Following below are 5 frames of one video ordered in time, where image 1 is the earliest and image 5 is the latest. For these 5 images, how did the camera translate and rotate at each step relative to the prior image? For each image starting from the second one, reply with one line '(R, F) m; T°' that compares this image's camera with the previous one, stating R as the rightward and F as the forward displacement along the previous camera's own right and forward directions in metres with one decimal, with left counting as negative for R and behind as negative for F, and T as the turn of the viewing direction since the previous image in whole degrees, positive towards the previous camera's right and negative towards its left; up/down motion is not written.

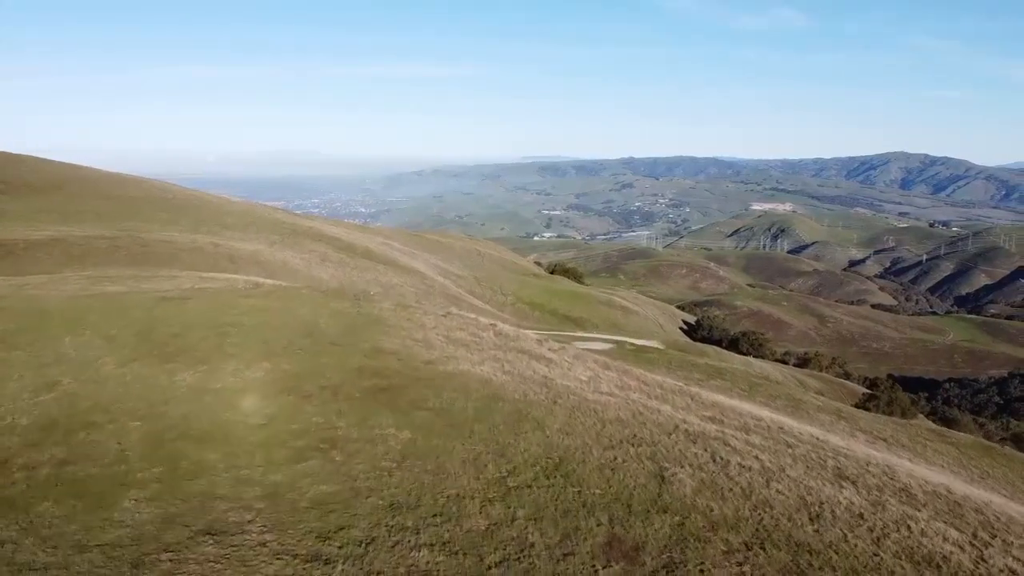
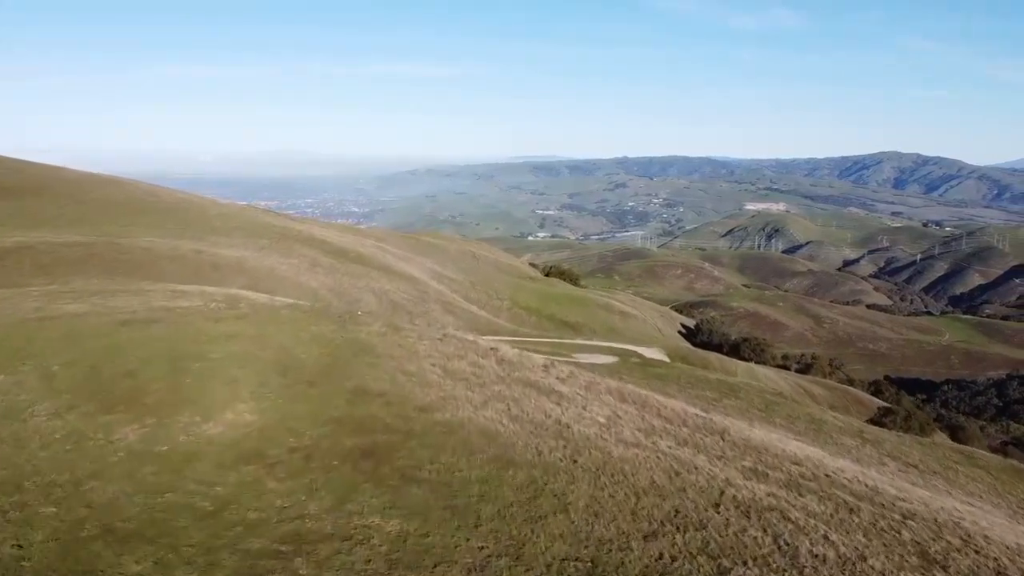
(-0.2, +2.5) m; 0°
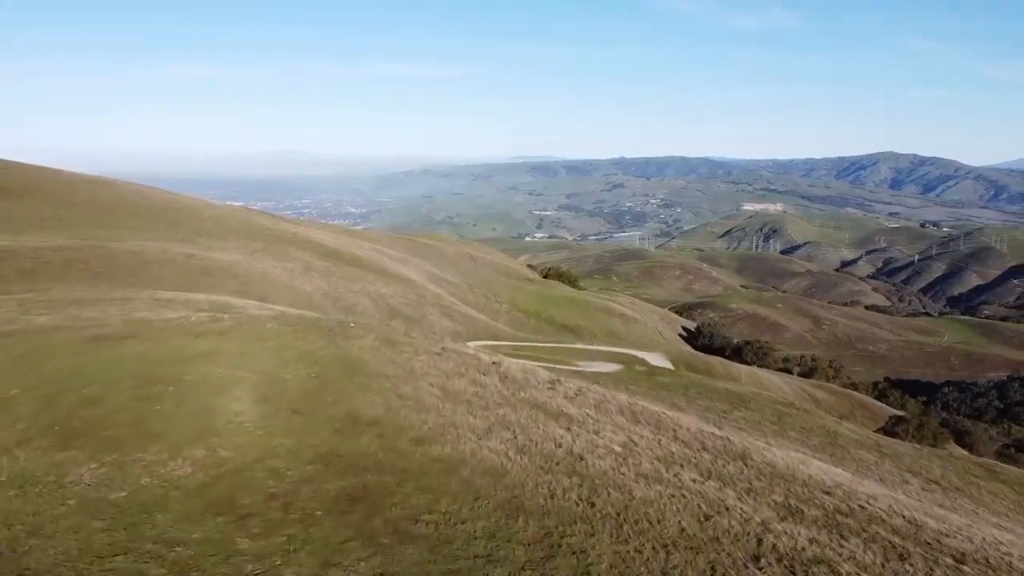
(-0.1, +1.4) m; 0°
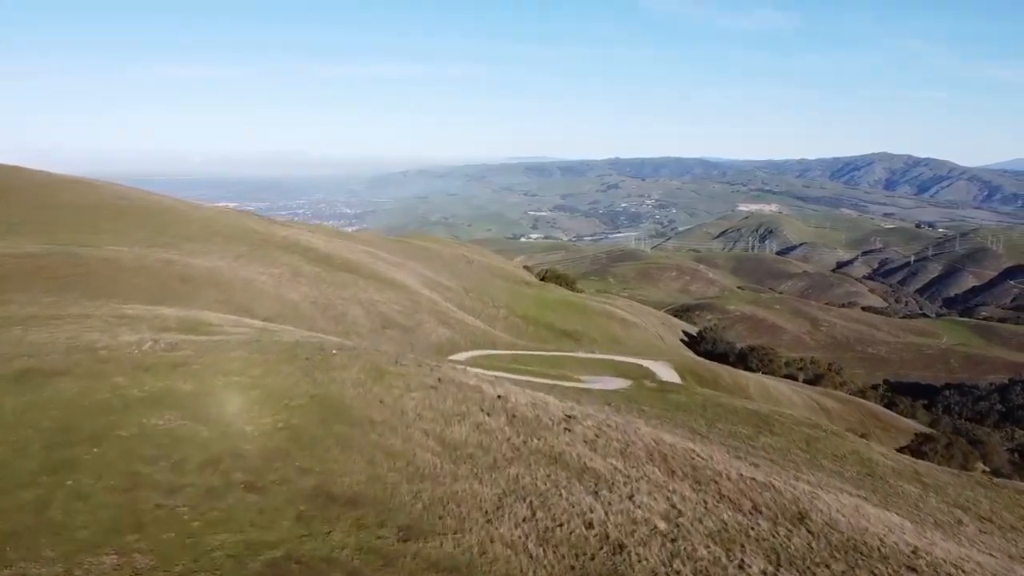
(-0.2, +3.0) m; 0°
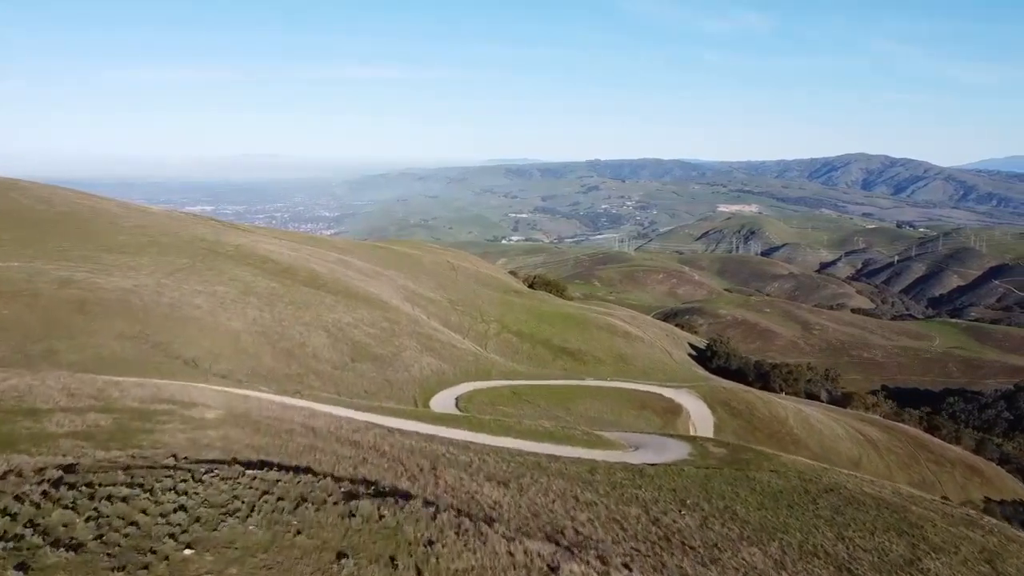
(-0.9, +10.7) m; +1°
